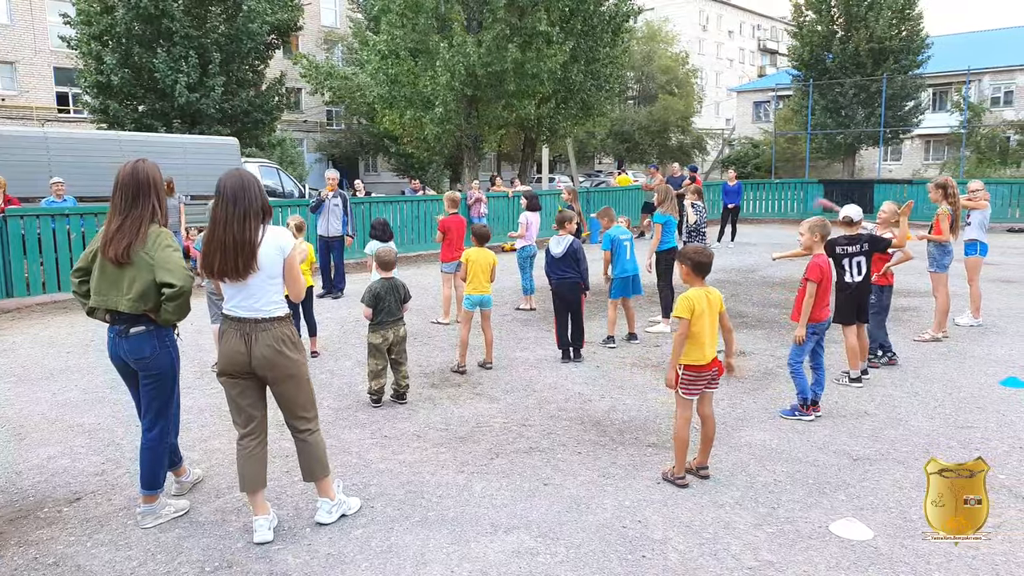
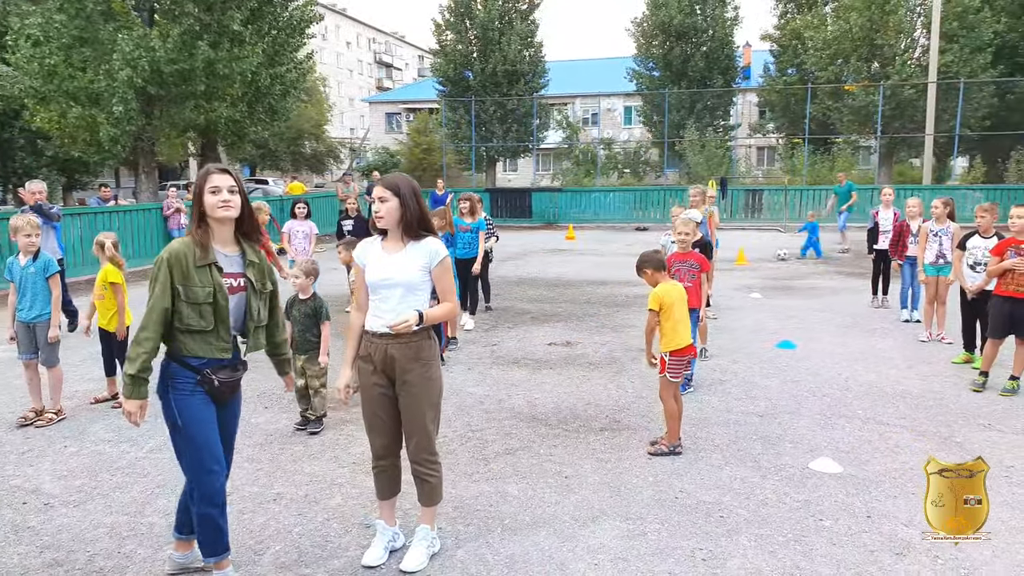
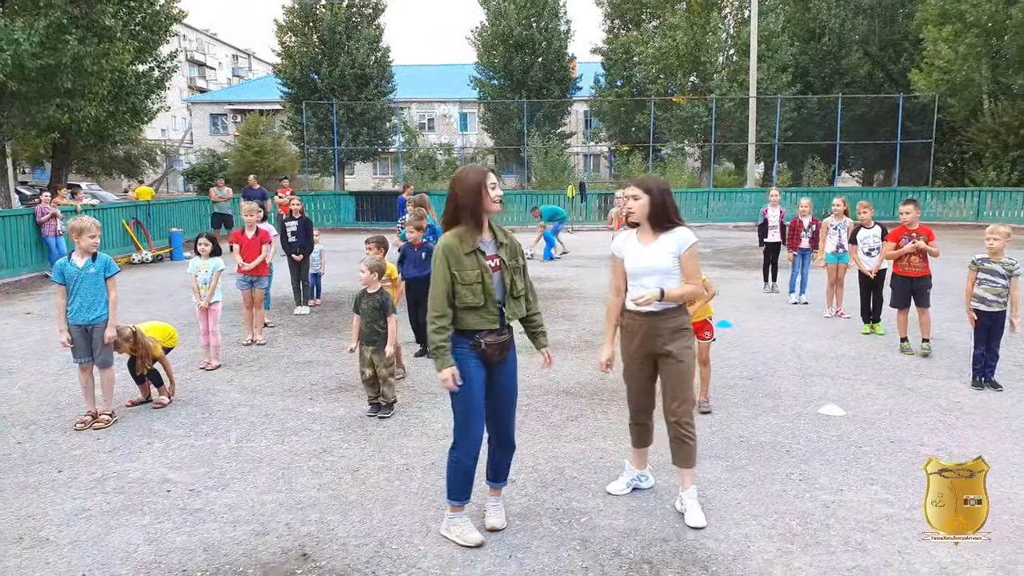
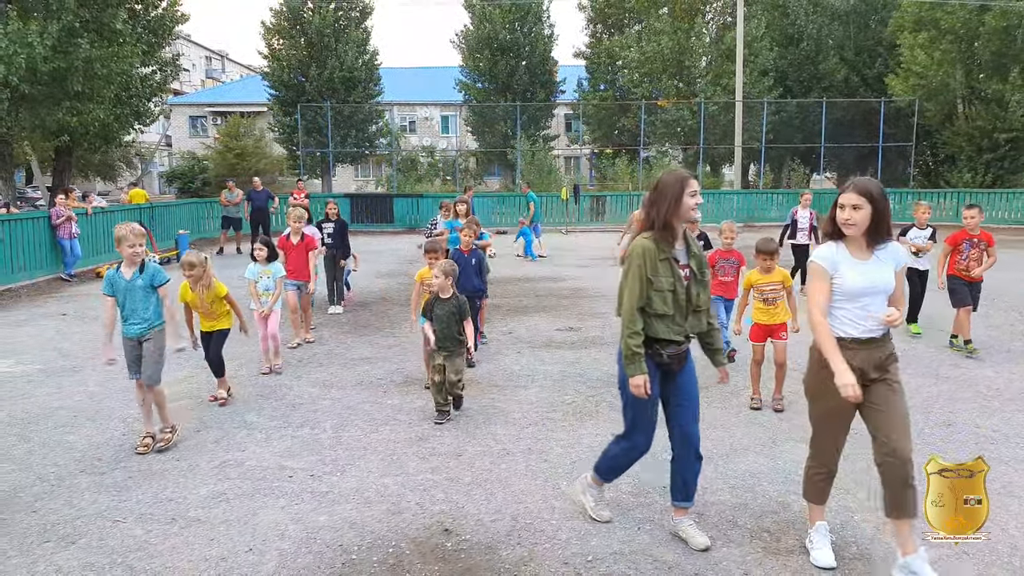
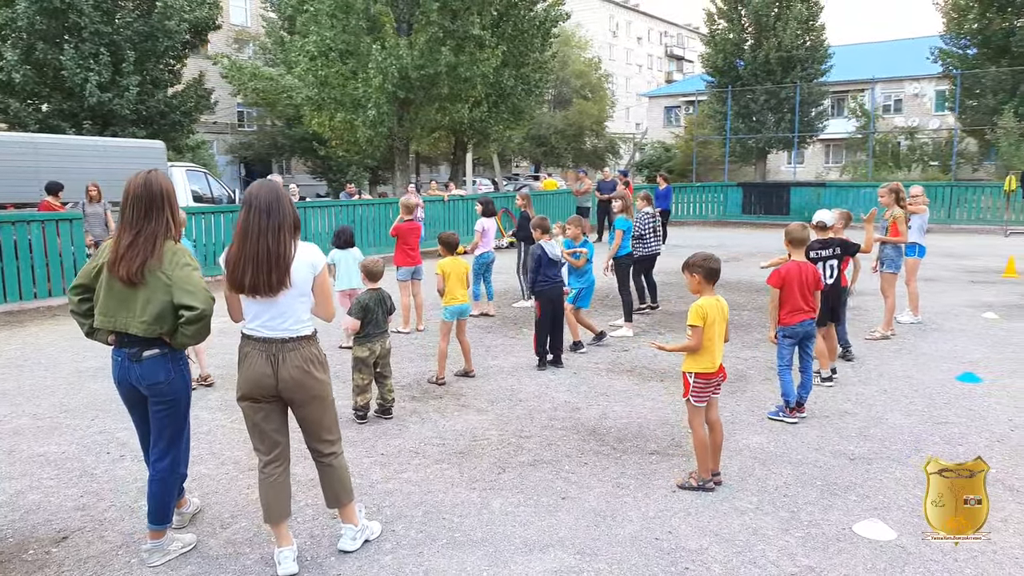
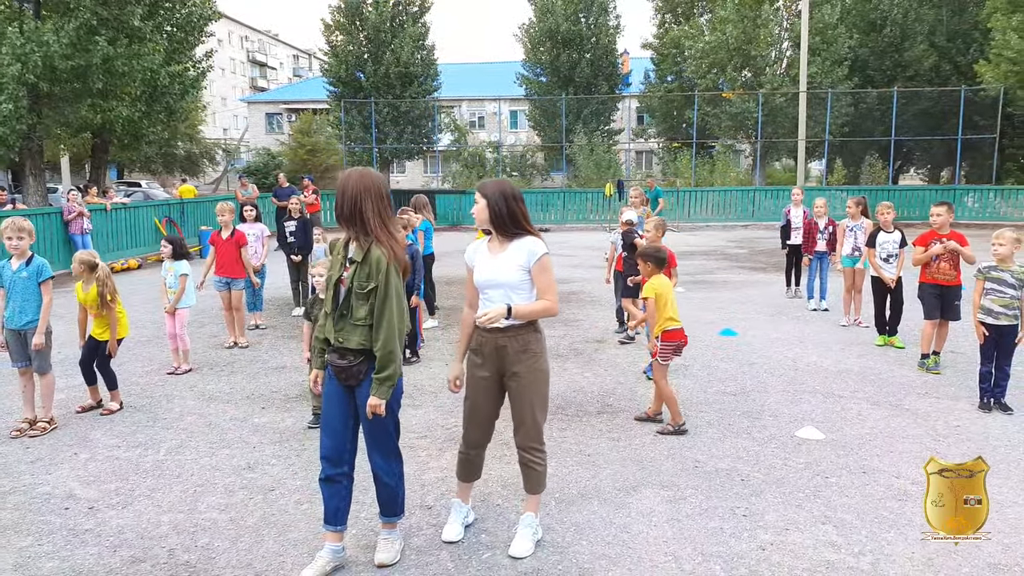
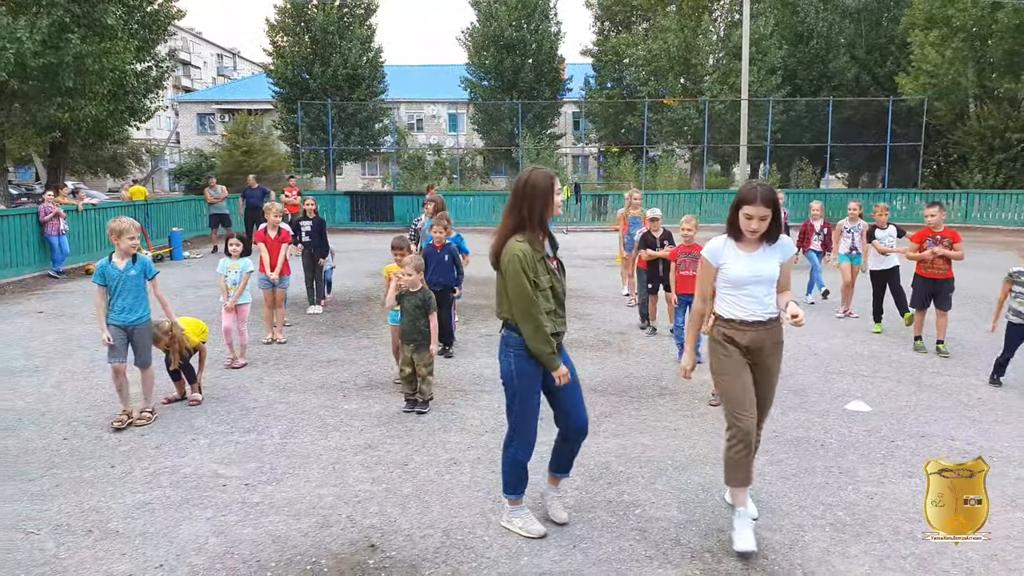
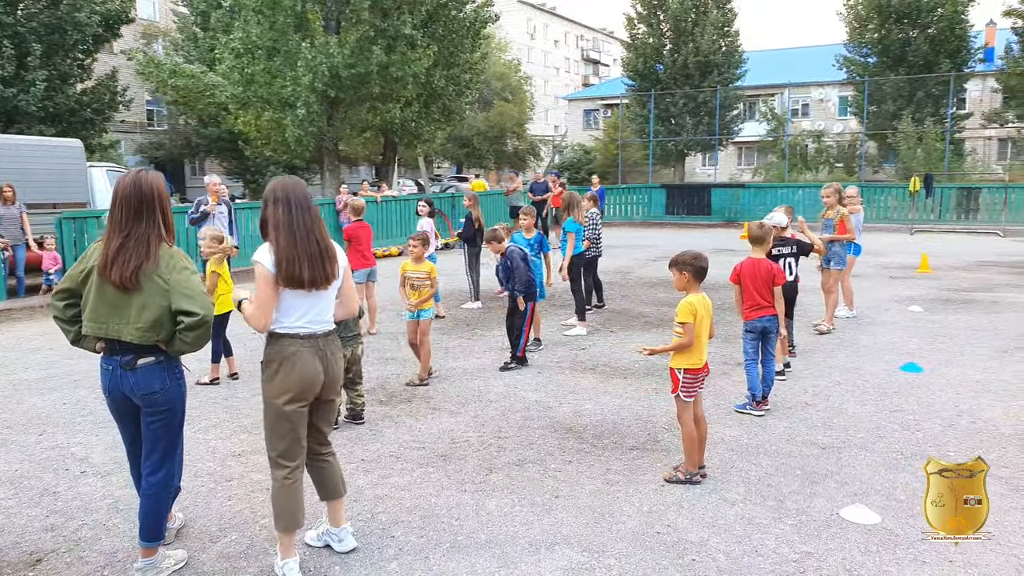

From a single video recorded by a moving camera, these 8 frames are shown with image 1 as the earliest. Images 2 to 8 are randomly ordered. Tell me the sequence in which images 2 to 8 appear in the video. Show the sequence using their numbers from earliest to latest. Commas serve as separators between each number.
5, 8, 2, 6, 3, 7, 4
